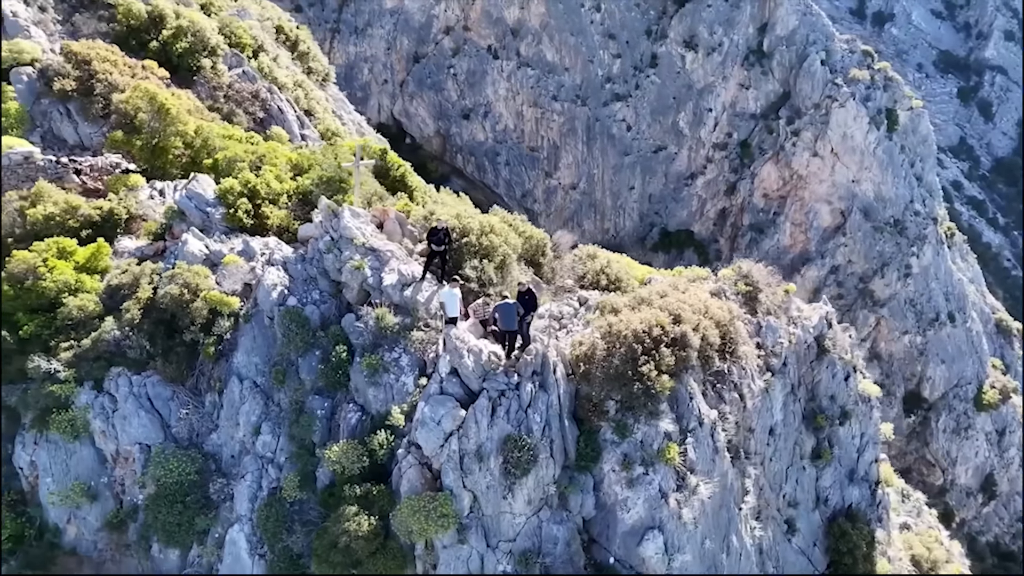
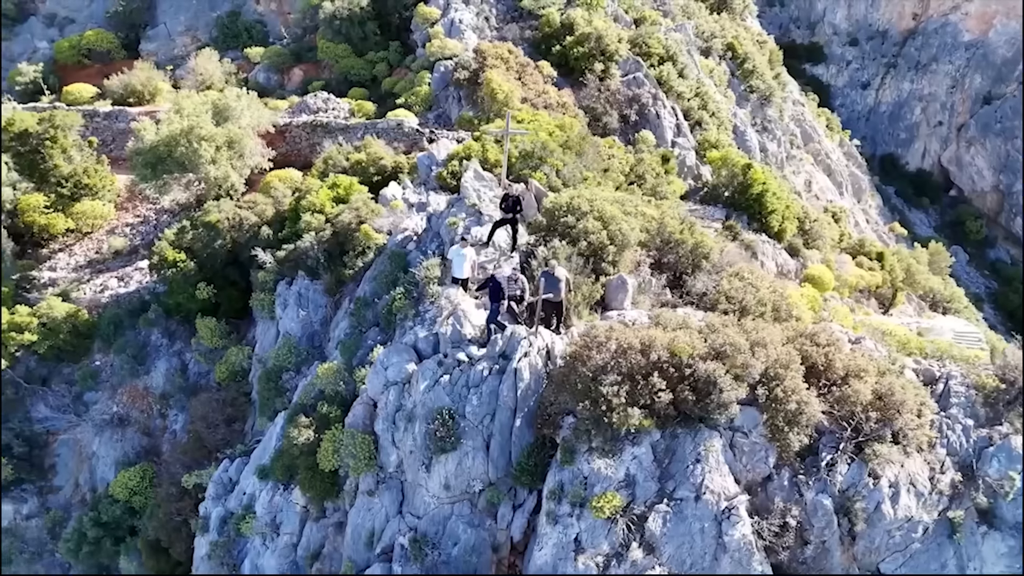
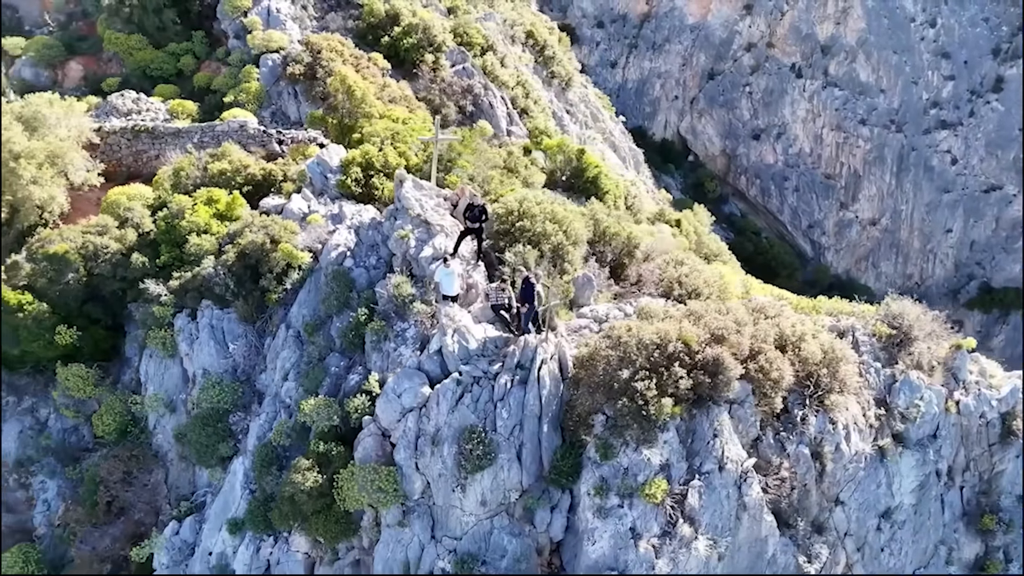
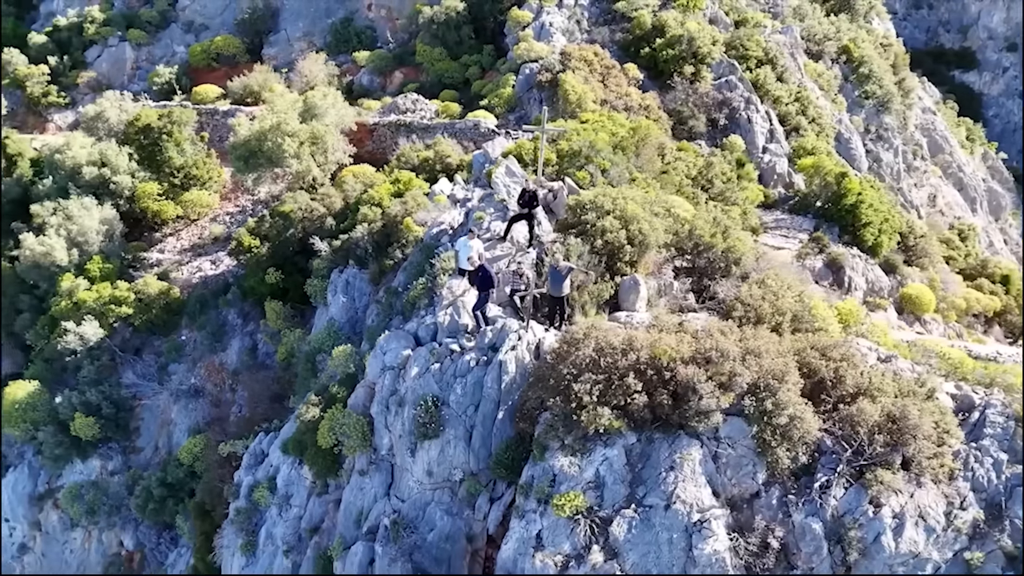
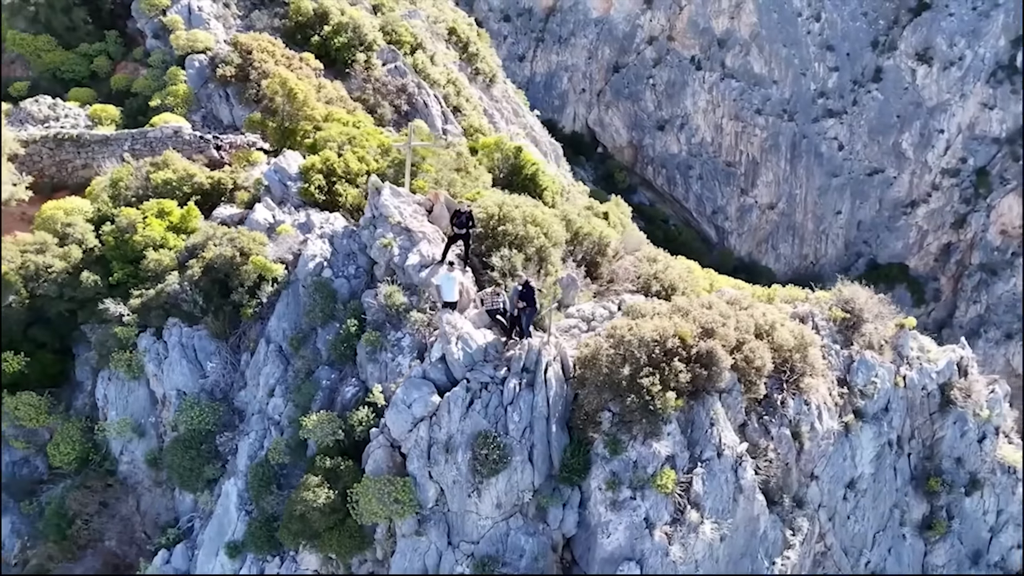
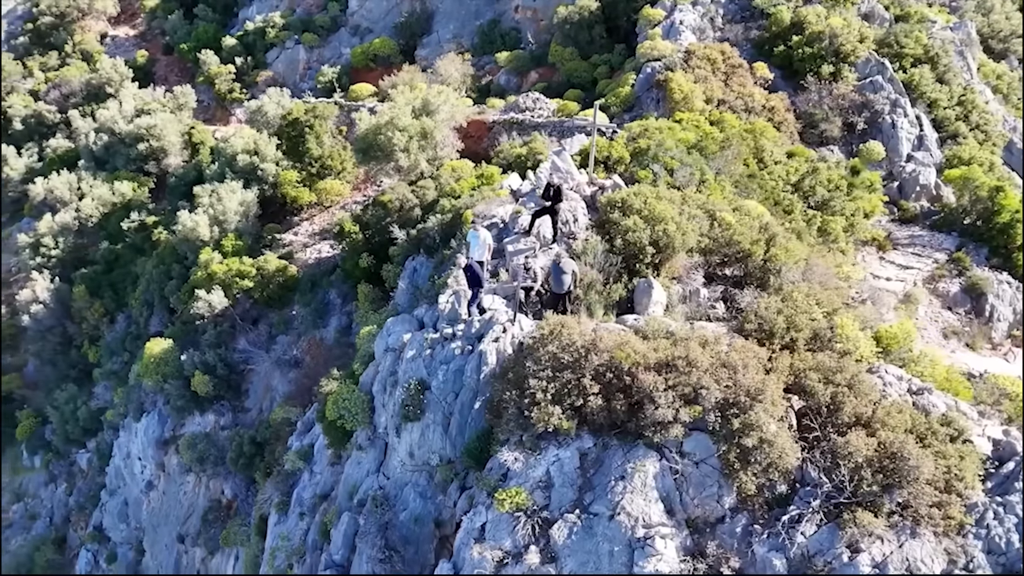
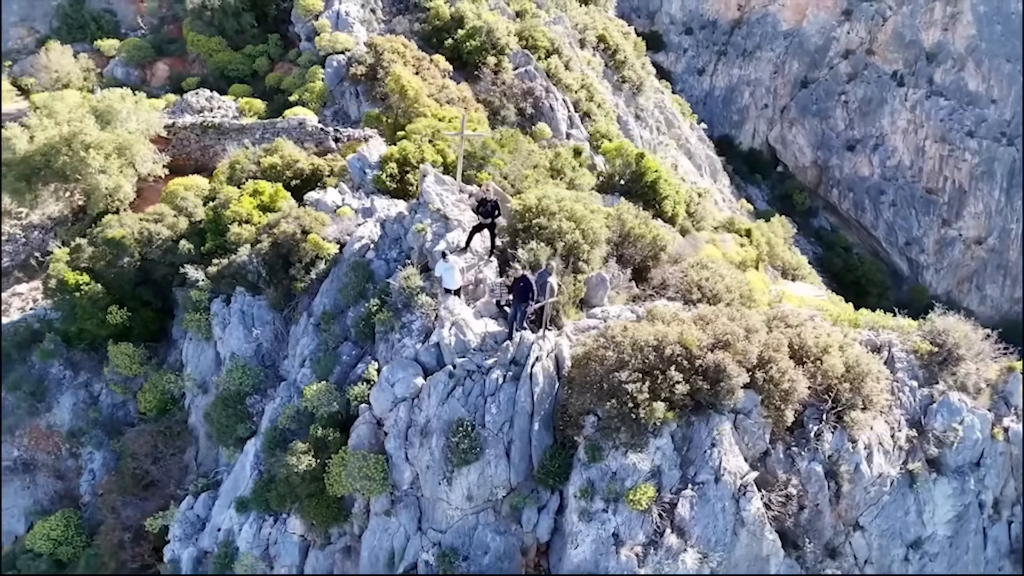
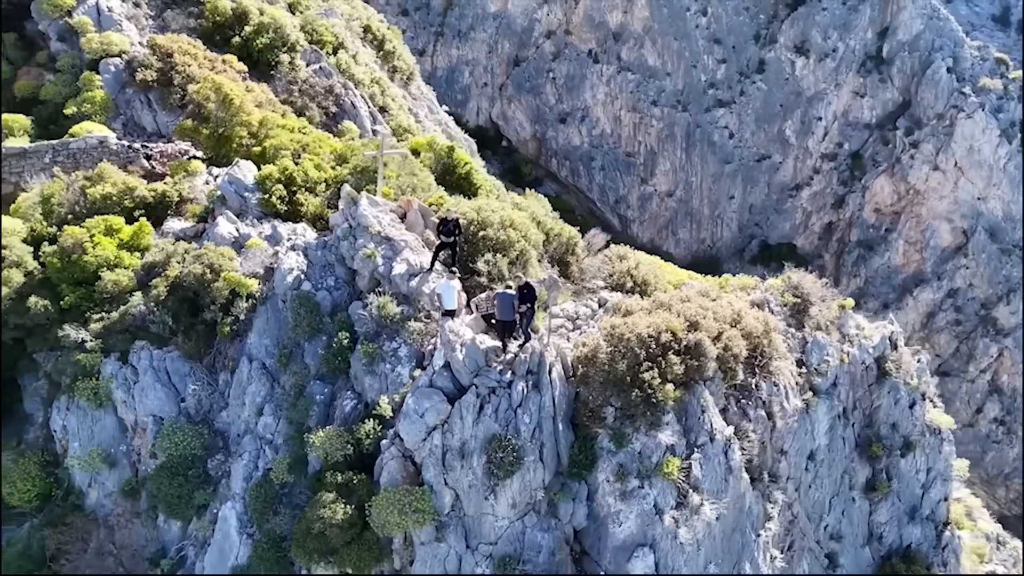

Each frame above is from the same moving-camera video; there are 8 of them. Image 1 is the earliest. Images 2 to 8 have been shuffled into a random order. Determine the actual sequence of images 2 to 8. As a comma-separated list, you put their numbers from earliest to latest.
8, 5, 3, 7, 2, 4, 6
